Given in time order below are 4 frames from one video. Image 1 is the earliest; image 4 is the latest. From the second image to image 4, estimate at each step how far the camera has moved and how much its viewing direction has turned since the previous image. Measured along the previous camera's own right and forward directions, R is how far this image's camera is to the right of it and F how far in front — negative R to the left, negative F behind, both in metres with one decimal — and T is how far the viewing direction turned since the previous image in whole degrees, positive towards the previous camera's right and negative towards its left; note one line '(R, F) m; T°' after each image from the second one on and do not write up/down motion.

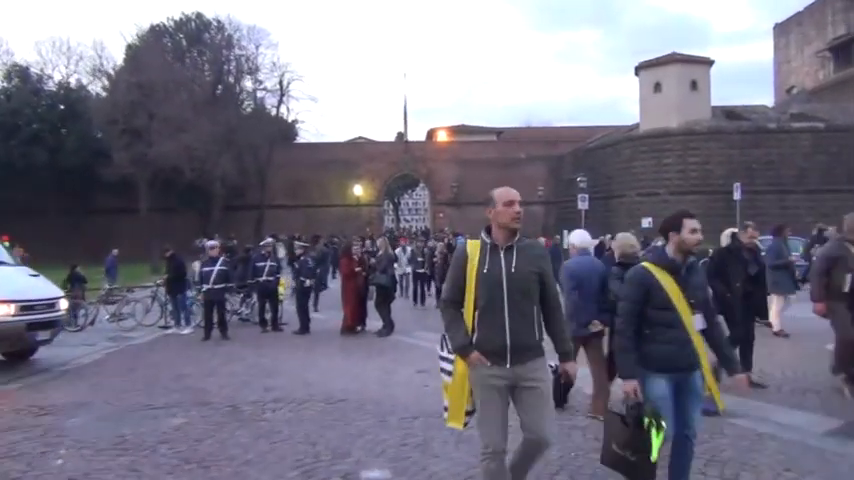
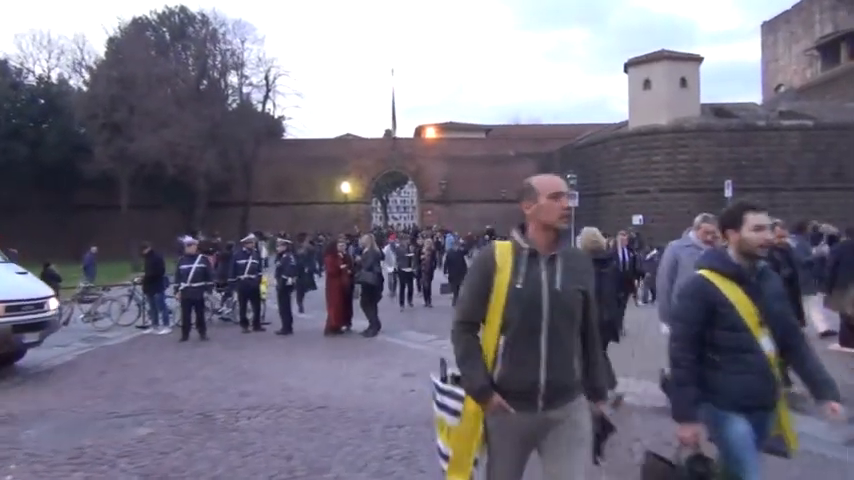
(0.0, +0.6) m; +1°
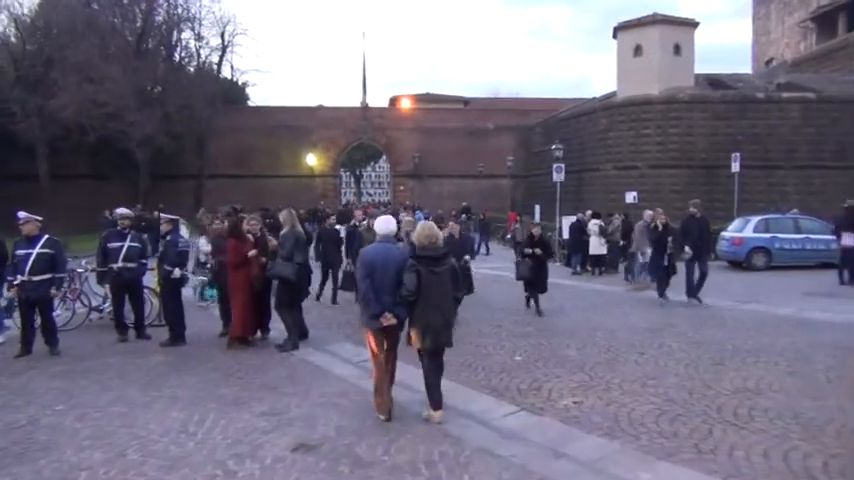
(+0.7, +4.5) m; +2°
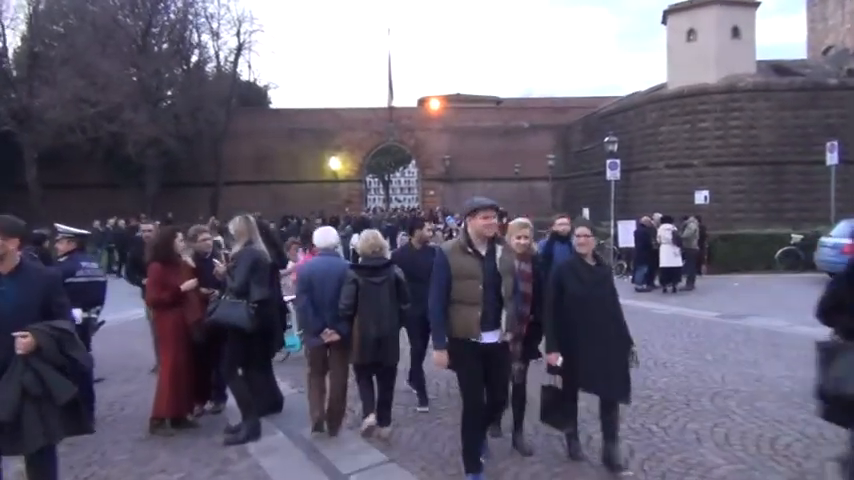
(0.0, +4.4) m; -3°
